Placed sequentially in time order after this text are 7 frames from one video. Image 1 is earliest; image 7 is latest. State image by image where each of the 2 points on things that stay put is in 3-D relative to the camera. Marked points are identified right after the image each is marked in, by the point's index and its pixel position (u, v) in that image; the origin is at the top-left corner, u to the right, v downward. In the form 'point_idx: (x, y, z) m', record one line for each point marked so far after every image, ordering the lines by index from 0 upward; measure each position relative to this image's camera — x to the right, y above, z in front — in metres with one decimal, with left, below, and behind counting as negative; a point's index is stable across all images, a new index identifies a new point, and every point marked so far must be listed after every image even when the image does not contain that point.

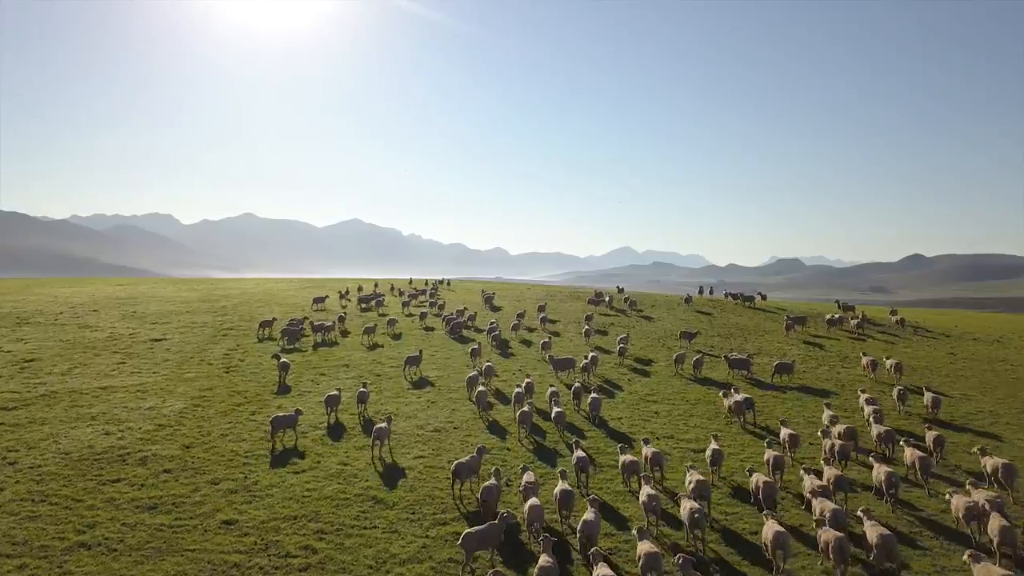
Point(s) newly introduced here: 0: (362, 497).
0: (-5.5, -7.7, +17.3) m
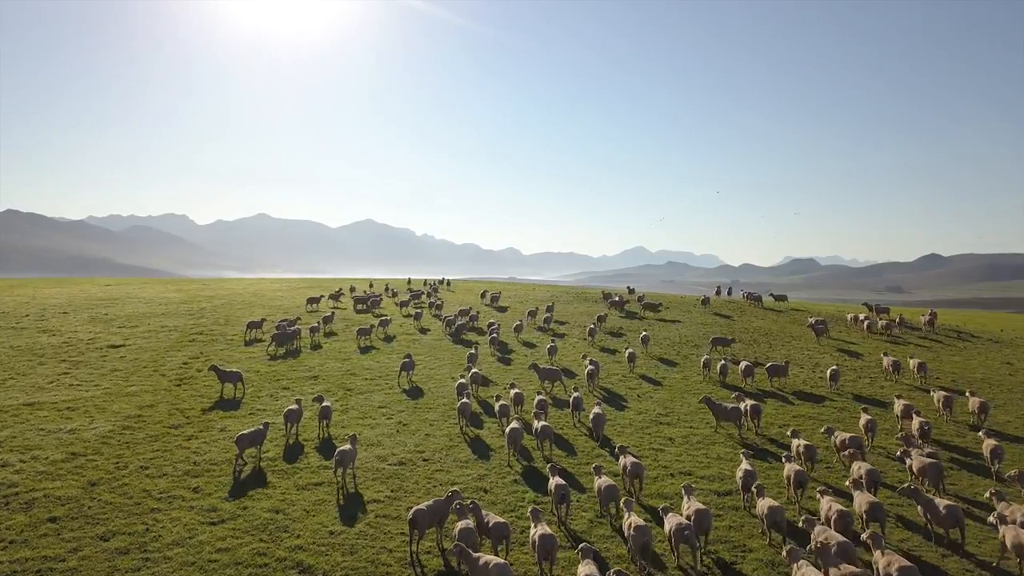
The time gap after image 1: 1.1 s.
0: (-6.4, -7.8, +13.3) m
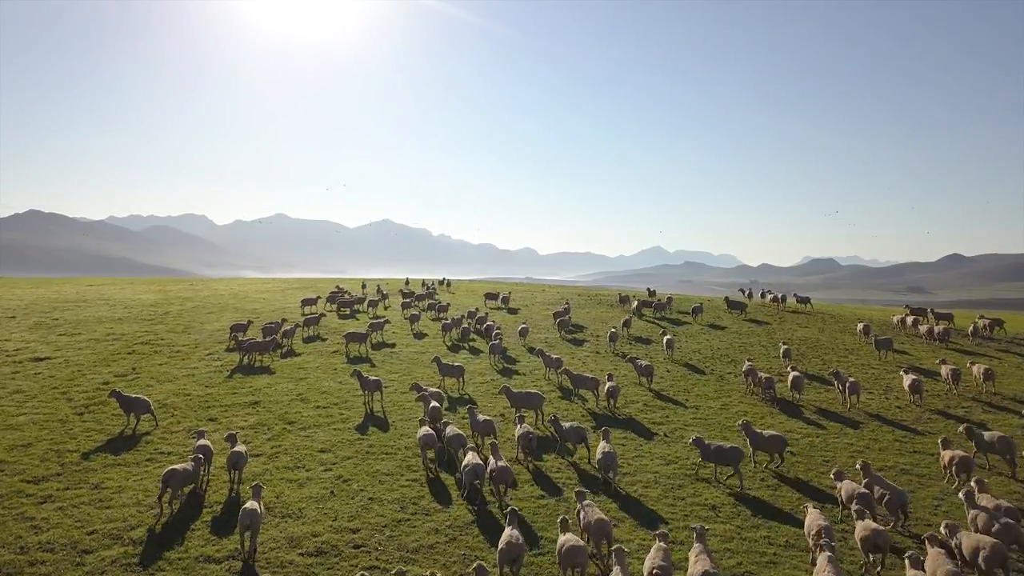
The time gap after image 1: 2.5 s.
0: (-7.4, -8.0, +7.4) m
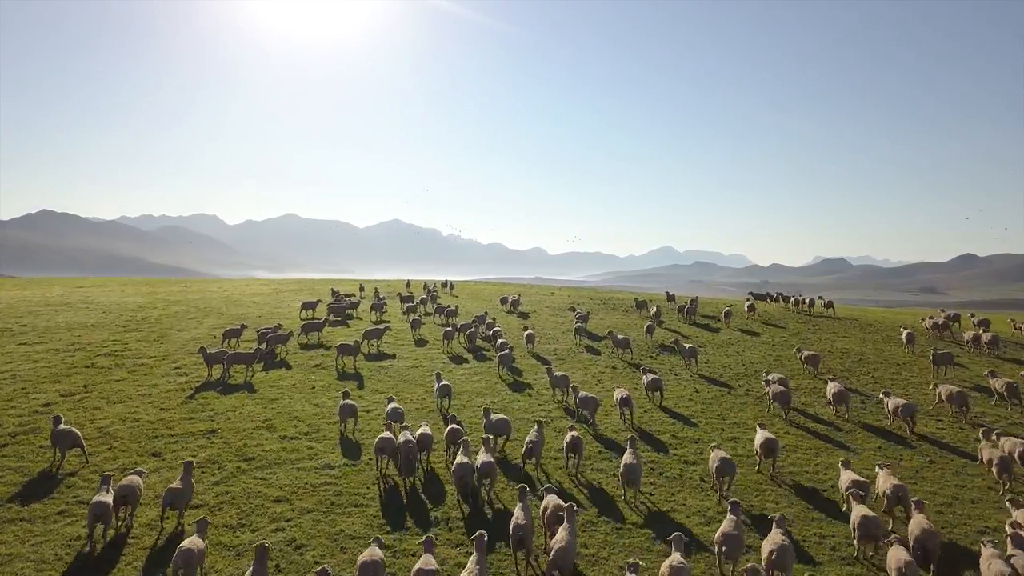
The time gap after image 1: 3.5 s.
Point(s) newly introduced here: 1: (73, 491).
0: (-7.6, -8.3, +3.8) m
1: (-14.2, -6.5, +15.2) m
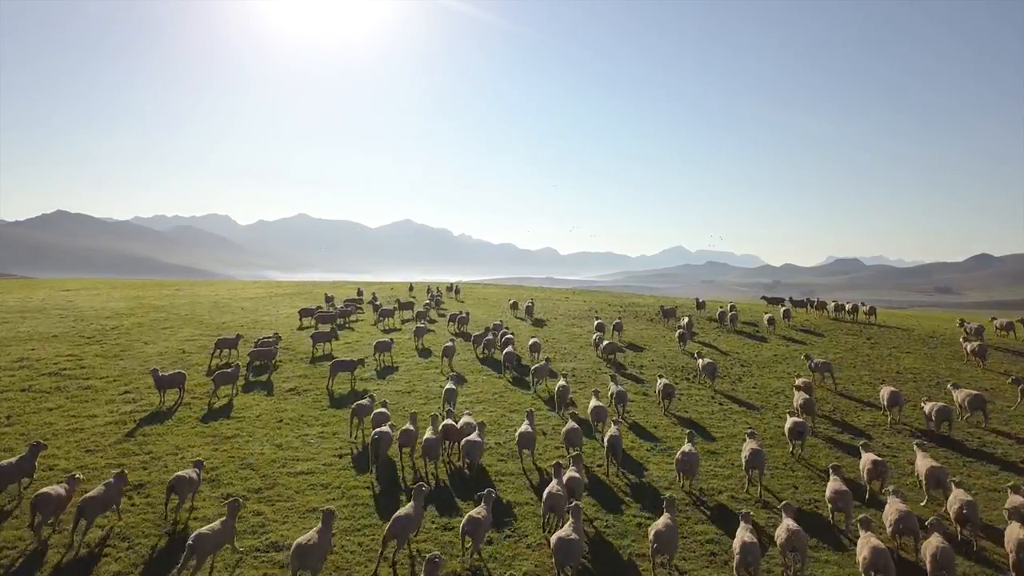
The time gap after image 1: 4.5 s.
0: (-7.6, -8.8, -0.5) m
1: (-14.0, -7.0, +11.0) m
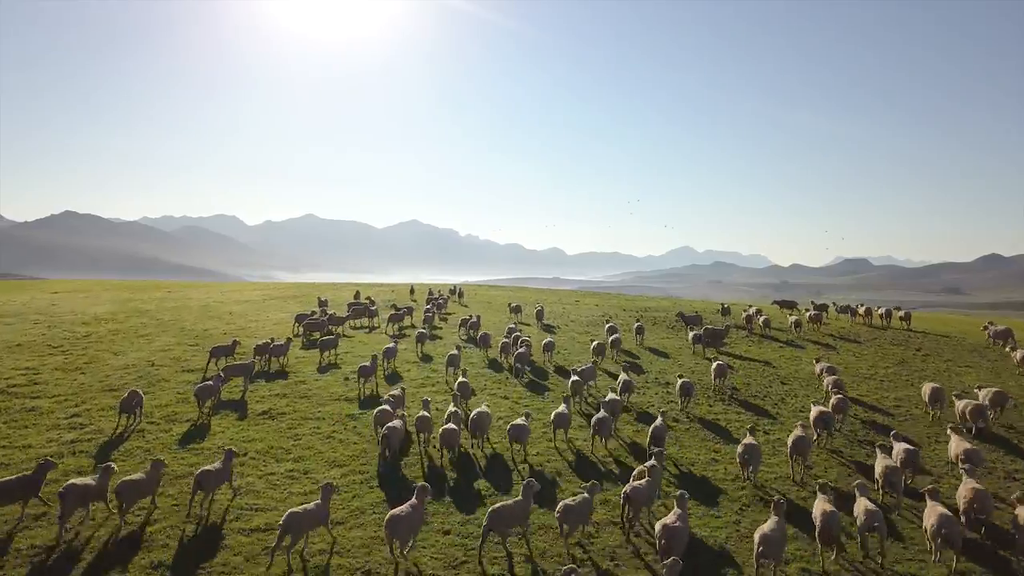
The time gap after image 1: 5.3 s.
0: (-7.6, -9.1, -3.7) m
1: (-13.8, -7.3, +7.9) m
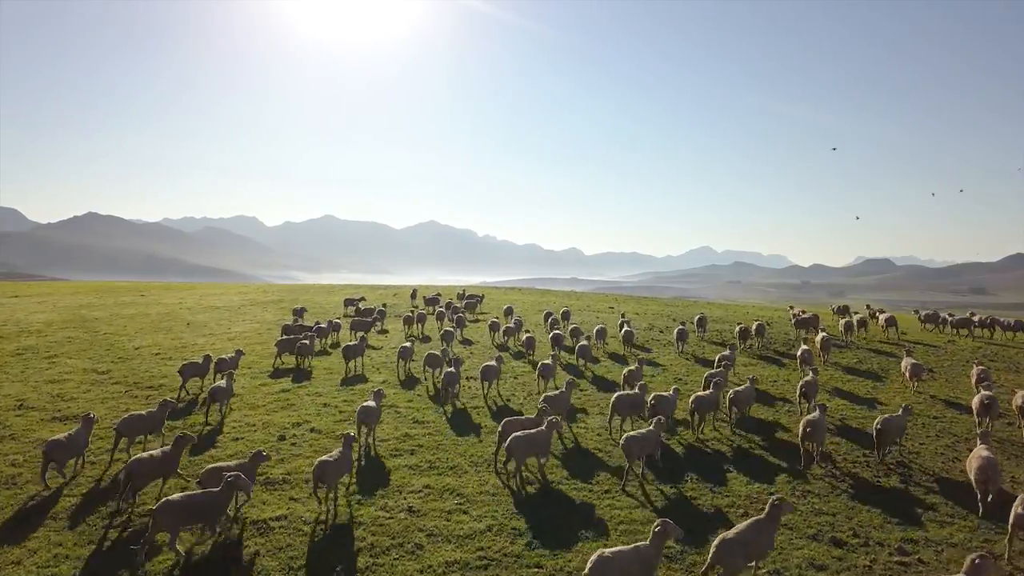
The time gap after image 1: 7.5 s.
0: (-7.8, -9.4, -11.9) m
1: (-13.5, -7.6, 0.0) m
